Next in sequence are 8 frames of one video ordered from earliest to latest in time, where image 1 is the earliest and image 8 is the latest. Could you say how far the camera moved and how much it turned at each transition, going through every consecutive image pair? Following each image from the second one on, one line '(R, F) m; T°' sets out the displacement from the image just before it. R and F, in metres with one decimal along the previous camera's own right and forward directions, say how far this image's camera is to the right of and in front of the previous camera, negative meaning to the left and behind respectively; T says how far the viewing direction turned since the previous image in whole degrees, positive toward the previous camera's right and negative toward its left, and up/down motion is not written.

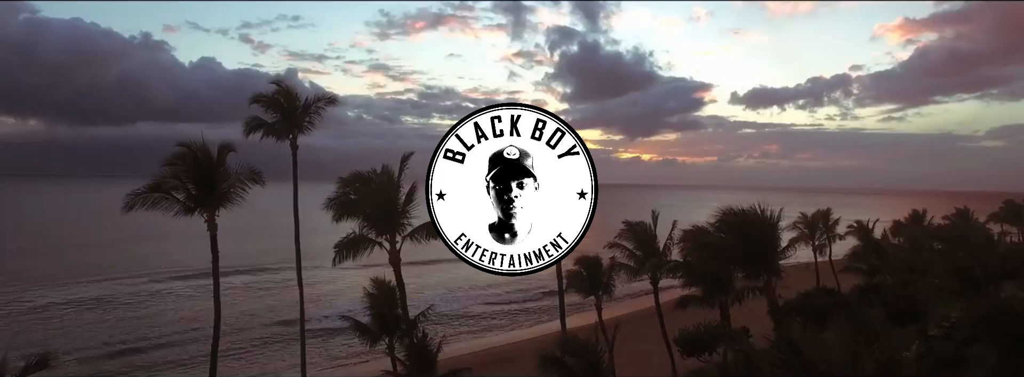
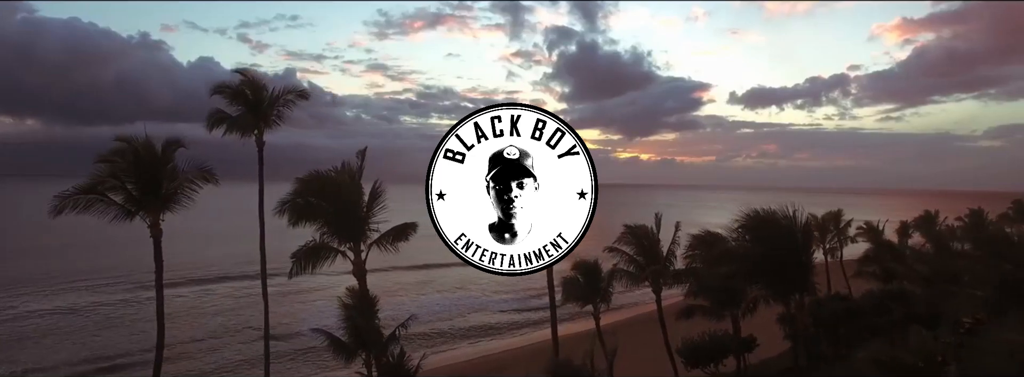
(+0.2, +1.2) m; 0°
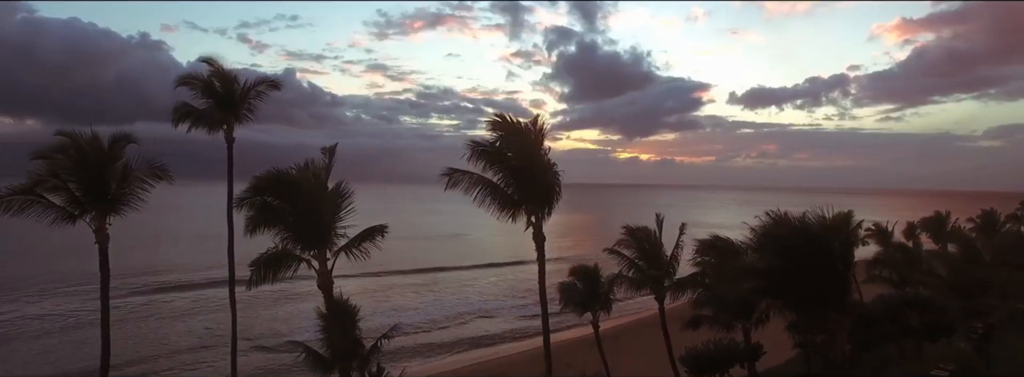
(+0.2, +0.9) m; 0°
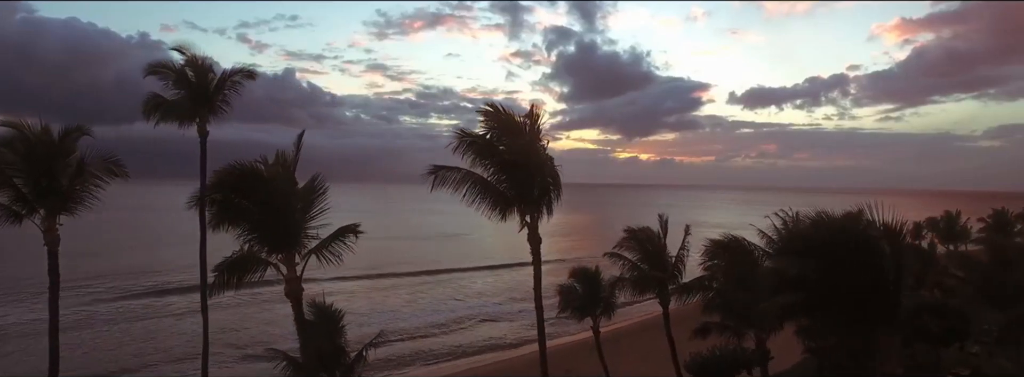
(+0.1, +0.7) m; 0°
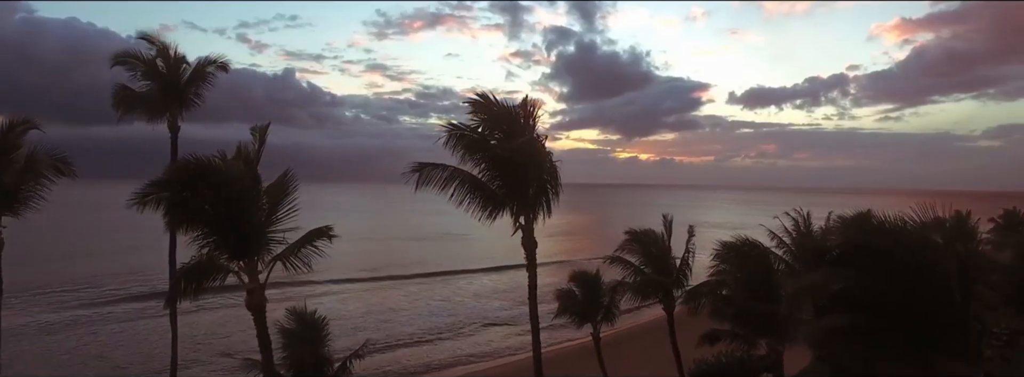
(+0.1, +0.7) m; 0°
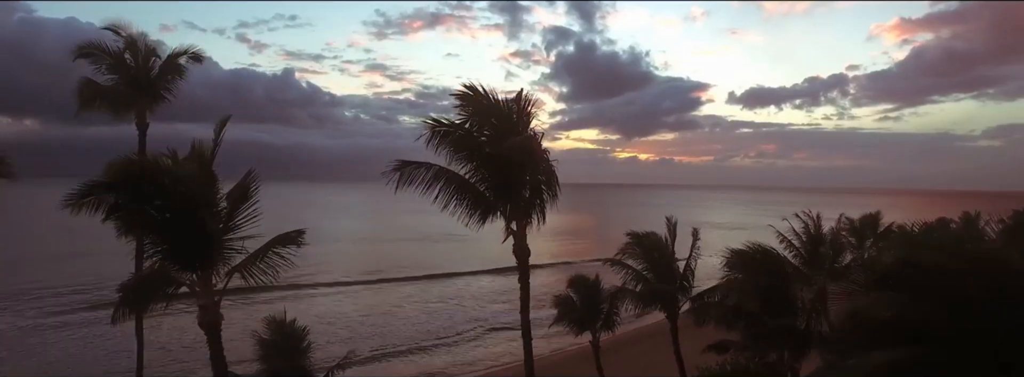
(+0.1, +0.6) m; 0°
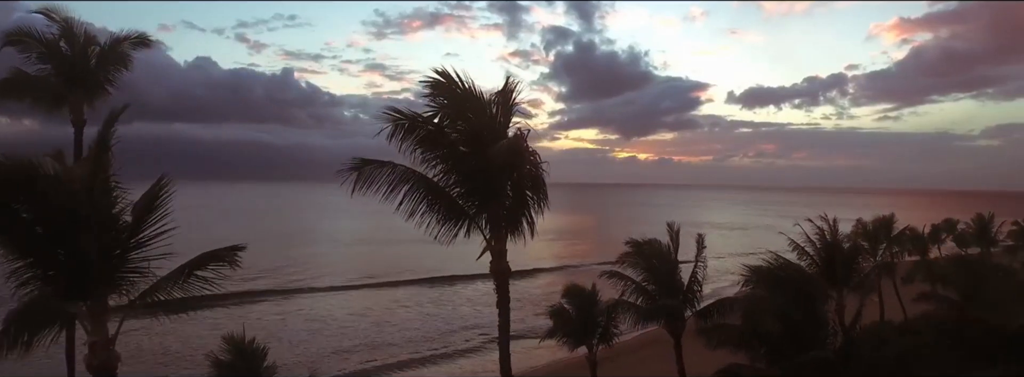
(+0.2, +1.0) m; 0°
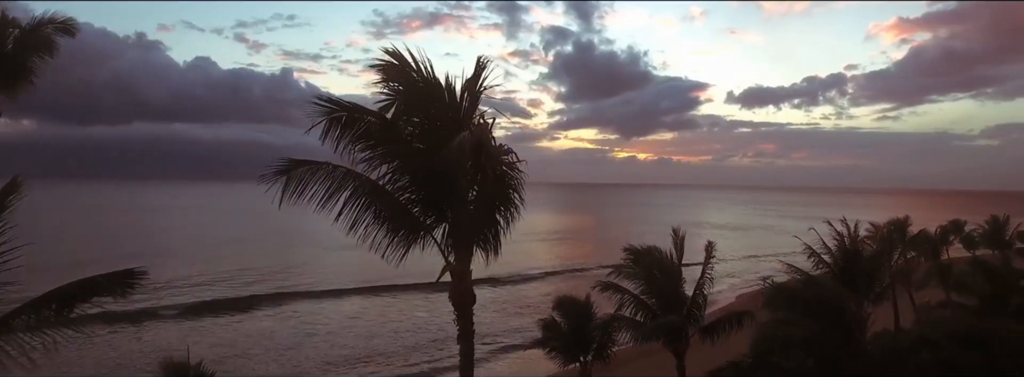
(+0.2, +1.0) m; 0°
